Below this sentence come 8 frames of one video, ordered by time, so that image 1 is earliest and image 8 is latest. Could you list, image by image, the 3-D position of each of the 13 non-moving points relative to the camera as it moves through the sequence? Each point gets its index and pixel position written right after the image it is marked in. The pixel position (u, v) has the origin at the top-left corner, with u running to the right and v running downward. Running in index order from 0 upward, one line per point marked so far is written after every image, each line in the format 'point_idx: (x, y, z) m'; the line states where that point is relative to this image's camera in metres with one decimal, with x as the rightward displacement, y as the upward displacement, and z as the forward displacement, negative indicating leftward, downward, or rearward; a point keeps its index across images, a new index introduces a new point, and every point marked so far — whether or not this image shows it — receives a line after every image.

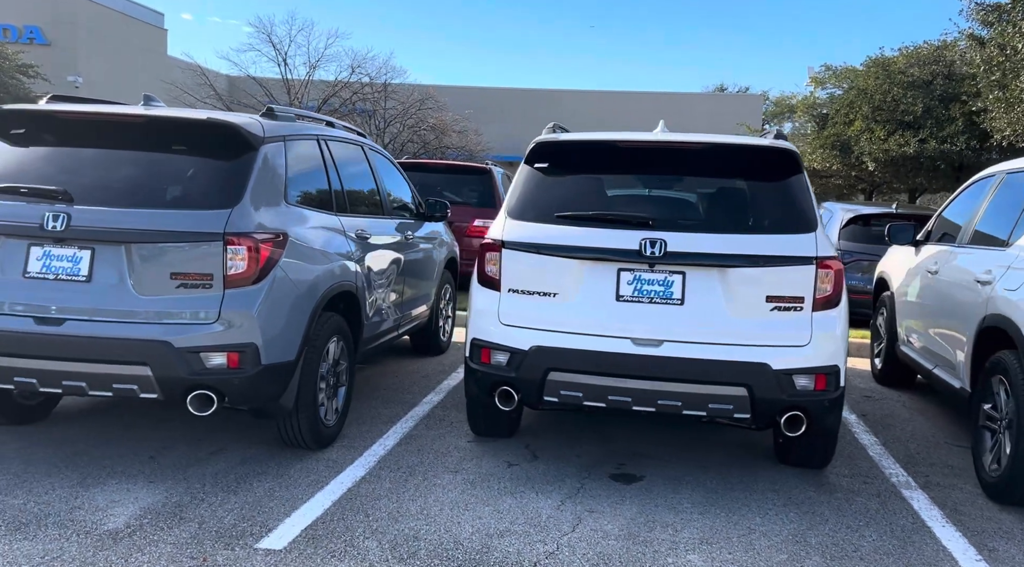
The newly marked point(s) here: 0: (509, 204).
0: (0.0, +0.4, +4.2) m
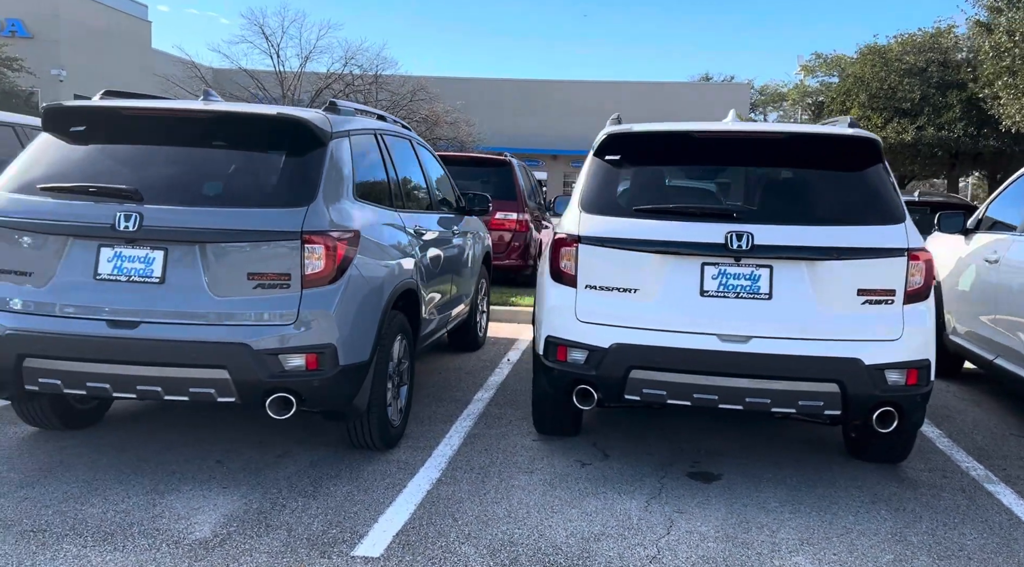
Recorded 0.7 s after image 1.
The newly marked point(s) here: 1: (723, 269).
0: (+0.4, +0.5, +4.1) m
1: (+1.0, +0.1, +3.7) m
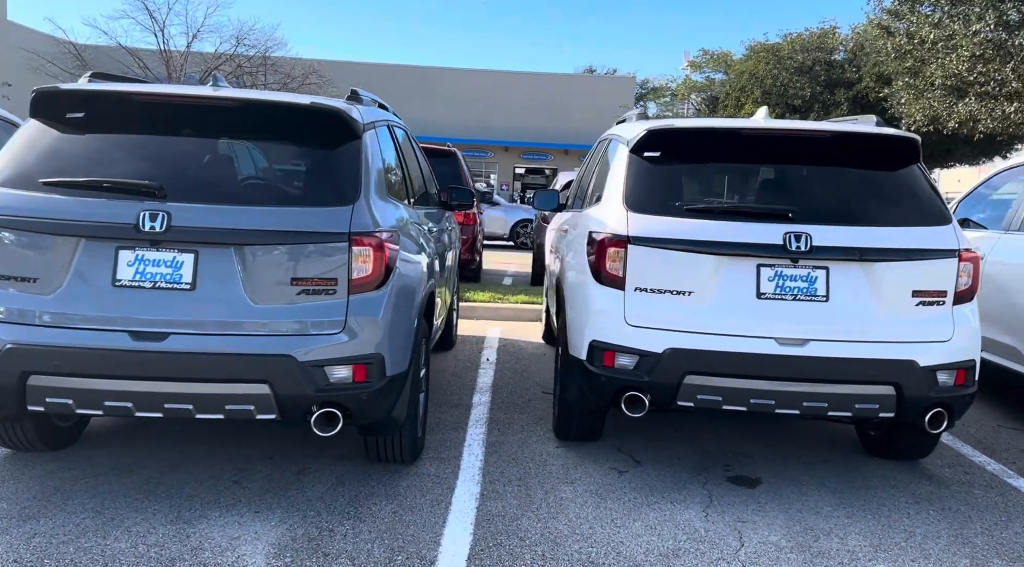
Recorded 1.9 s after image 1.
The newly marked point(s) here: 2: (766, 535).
0: (+0.6, +0.4, +3.9) m
1: (+1.2, +0.1, +3.6) m
2: (+1.1, -1.1, +3.3) m
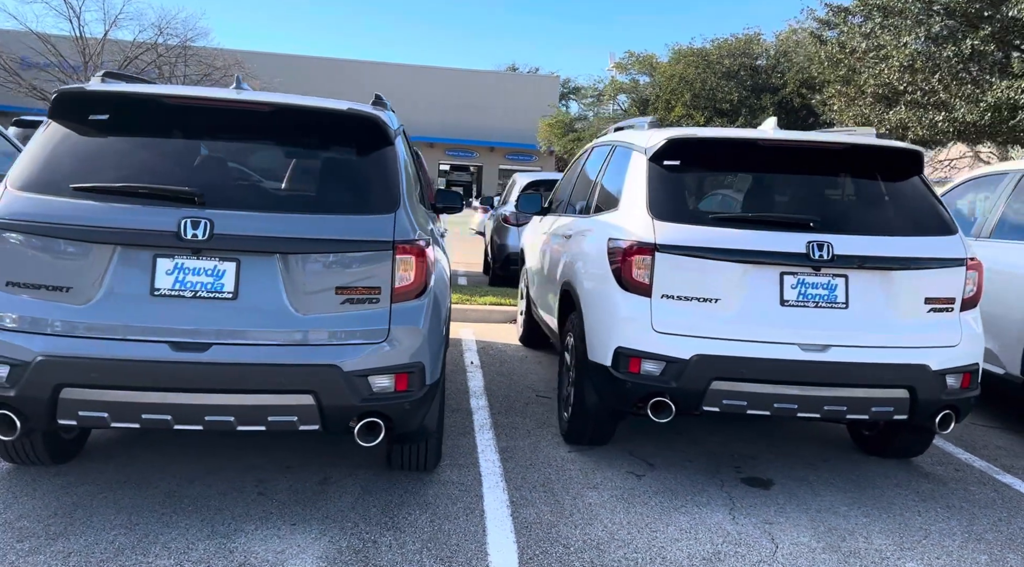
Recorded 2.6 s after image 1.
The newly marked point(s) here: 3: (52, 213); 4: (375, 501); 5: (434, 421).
0: (+0.7, +0.4, +4.0) m
1: (+1.4, 0.0, +3.7) m
2: (+1.2, -1.1, +3.4) m
3: (-1.7, +0.3, +2.9) m
4: (-0.6, -1.0, +3.6) m
5: (-0.4, -0.6, +3.6) m
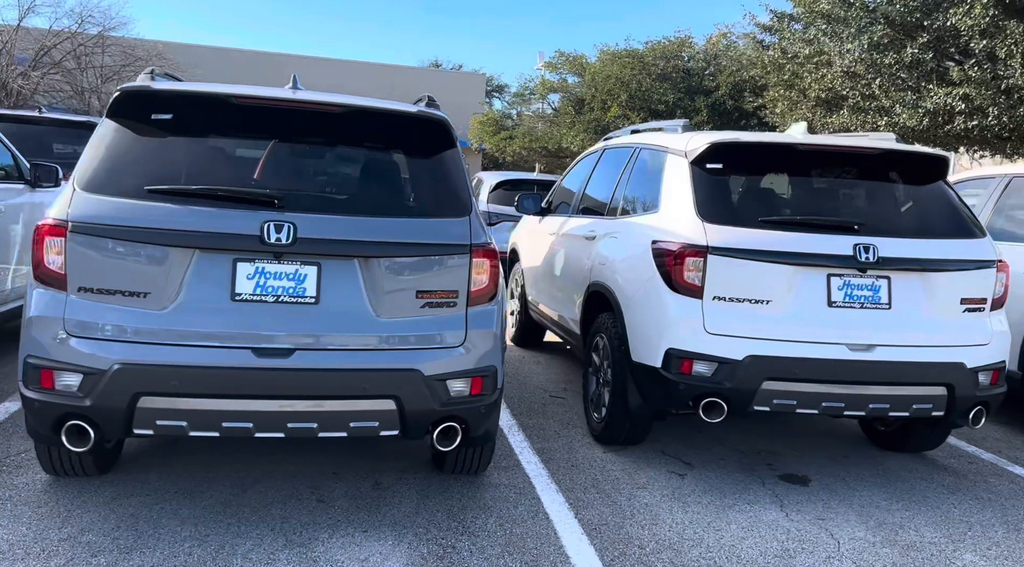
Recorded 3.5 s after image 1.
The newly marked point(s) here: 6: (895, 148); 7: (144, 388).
0: (+0.9, +0.4, +4.1) m
1: (+1.6, 0.0, +3.8) m
2: (+1.5, -1.1, +3.5) m
3: (-1.4, +0.2, +2.8) m
4: (-0.3, -1.0, +3.5) m
5: (-0.1, -0.6, +3.6) m
6: (+2.0, +0.7, +4.2) m
7: (-1.3, -0.4, +2.8) m
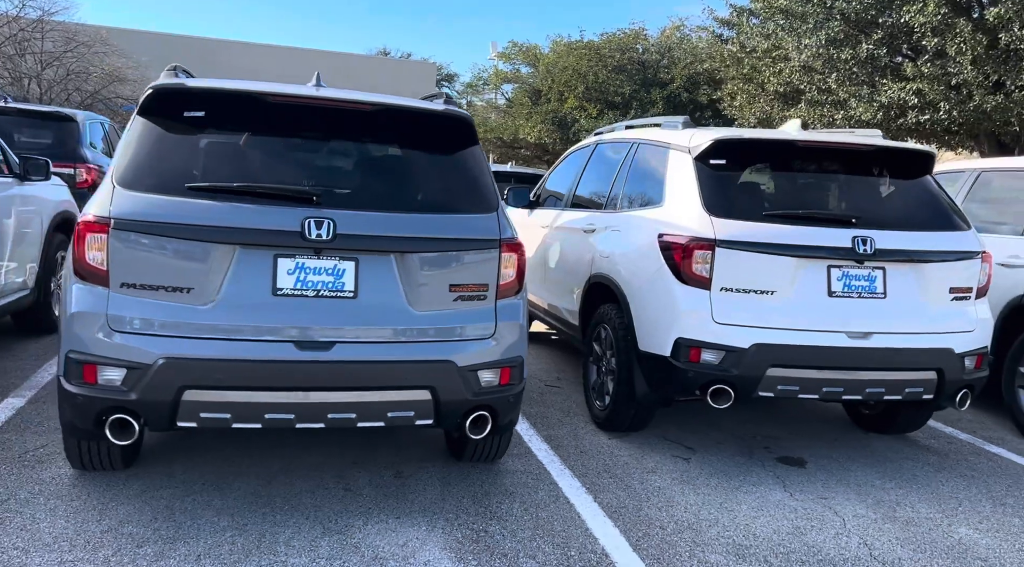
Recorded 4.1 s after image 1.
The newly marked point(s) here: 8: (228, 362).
0: (+1.0, +0.4, +4.2) m
1: (+1.7, +0.1, +4.0) m
2: (+1.6, -1.1, +3.7) m
3: (-1.3, +0.3, +2.9) m
4: (-0.2, -1.0, +3.6) m
5: (0.0, -0.6, +3.7) m
6: (+2.1, +0.8, +4.4) m
7: (-1.2, -0.4, +2.8) m
8: (-1.0, -0.3, +2.9) m
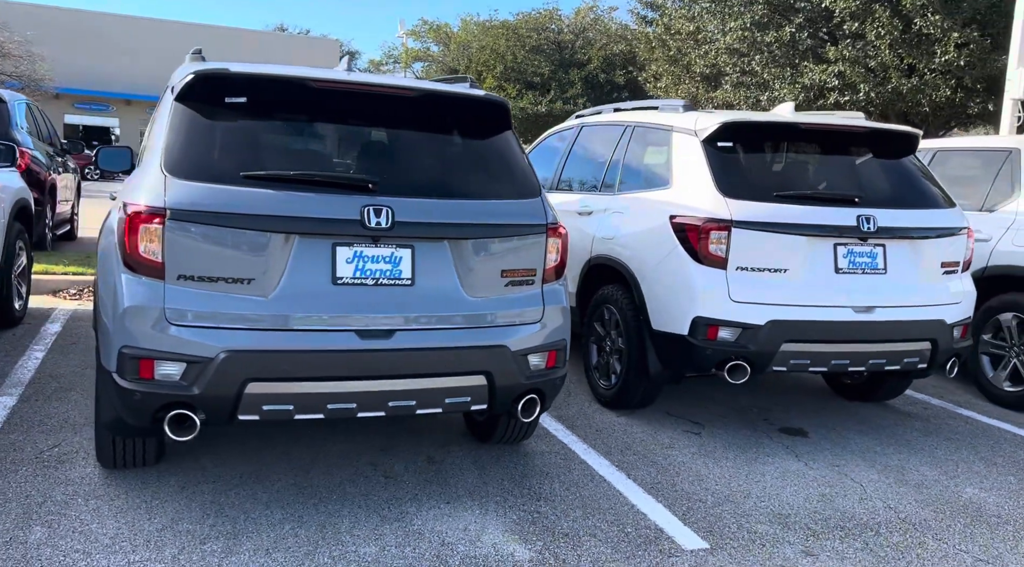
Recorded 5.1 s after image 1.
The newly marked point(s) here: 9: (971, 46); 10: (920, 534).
0: (+1.1, +0.6, +4.3) m
1: (+1.8, +0.2, +4.2) m
2: (+1.8, -1.0, +3.9) m
3: (-1.0, +0.3, +2.8) m
4: (-0.1, -0.9, +3.7) m
5: (+0.2, -0.5, +3.7) m
6: (+2.2, +0.9, +4.6) m
7: (-0.9, -0.3, +2.8) m
8: (-0.8, -0.3, +2.8) m
9: (+6.8, +3.6, +11.7) m
10: (+1.7, -1.0, +3.2) m
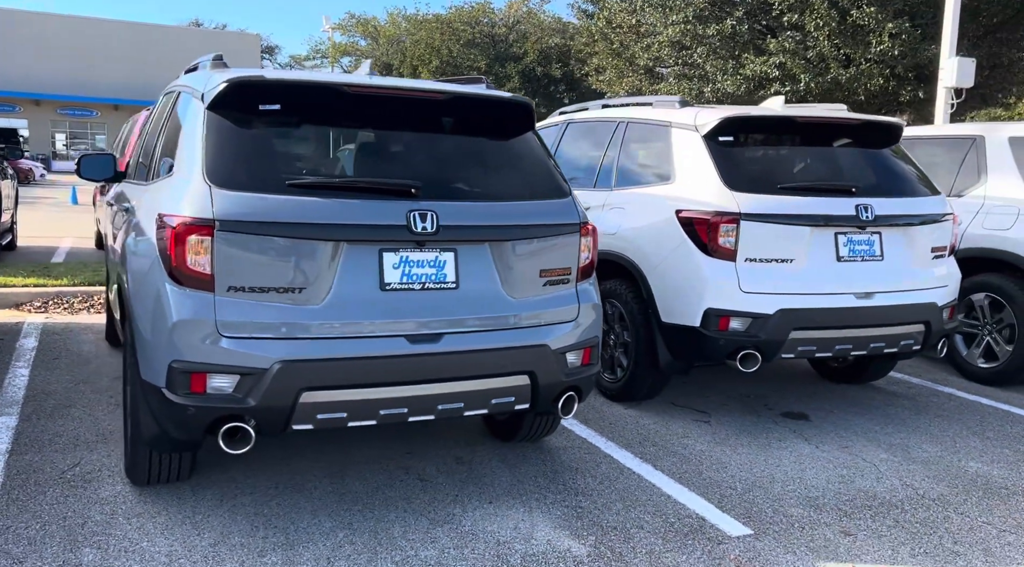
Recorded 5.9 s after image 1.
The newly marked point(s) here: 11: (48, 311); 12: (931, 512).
0: (+1.1, +0.6, +4.4) m
1: (+1.9, +0.2, +4.4) m
2: (+1.9, -0.9, +4.1) m
3: (-0.8, +0.3, +2.7) m
4: (+0.1, -0.9, +3.7) m
5: (+0.3, -0.5, +3.8) m
6: (+2.2, +1.0, +4.8) m
7: (-0.7, -0.4, +2.8) m
8: (-0.6, -0.3, +2.8) m
9: (+6.2, +3.8, +12.1) m
10: (+1.9, -1.0, +3.4) m
11: (-4.4, -0.3, +7.4) m
12: (+1.8, -1.0, +3.4) m
